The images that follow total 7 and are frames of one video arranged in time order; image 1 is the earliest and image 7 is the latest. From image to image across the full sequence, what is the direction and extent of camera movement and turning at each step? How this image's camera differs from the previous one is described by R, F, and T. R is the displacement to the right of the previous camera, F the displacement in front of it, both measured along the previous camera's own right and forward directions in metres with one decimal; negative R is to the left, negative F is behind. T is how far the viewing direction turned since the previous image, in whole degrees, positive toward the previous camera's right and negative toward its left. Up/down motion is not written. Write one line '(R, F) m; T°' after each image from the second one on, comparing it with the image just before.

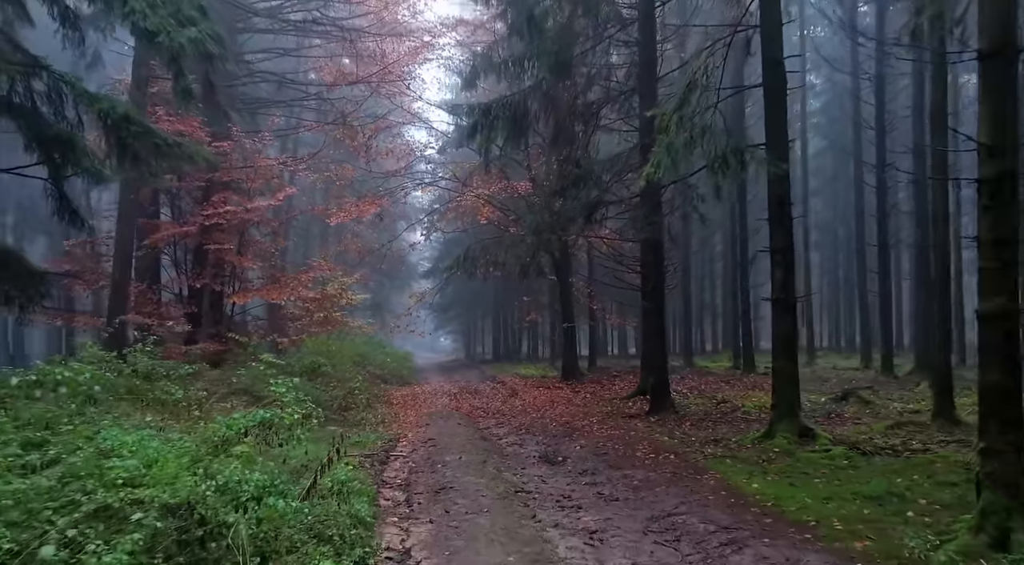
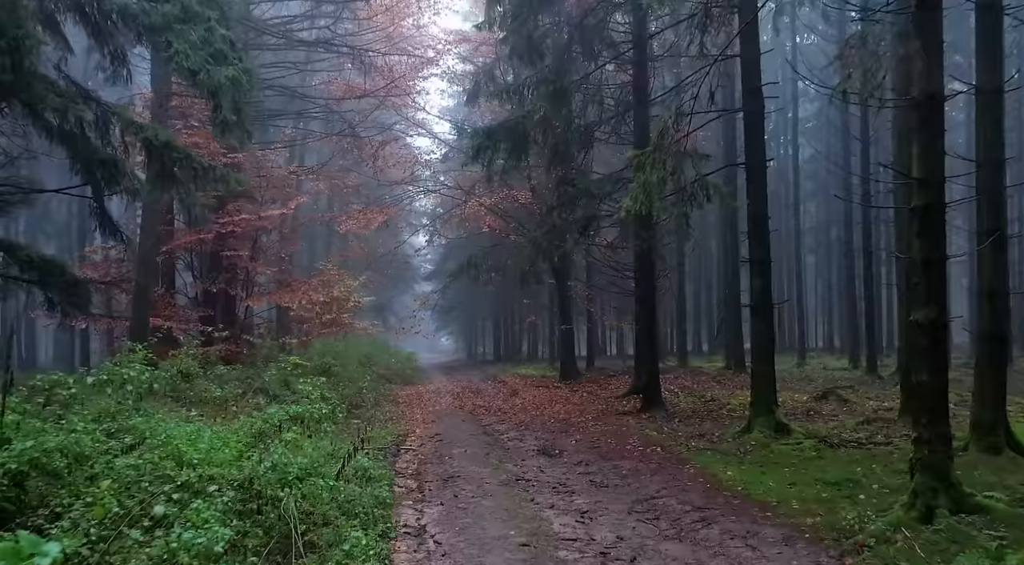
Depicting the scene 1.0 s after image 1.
(0.0, -1.0) m; 0°
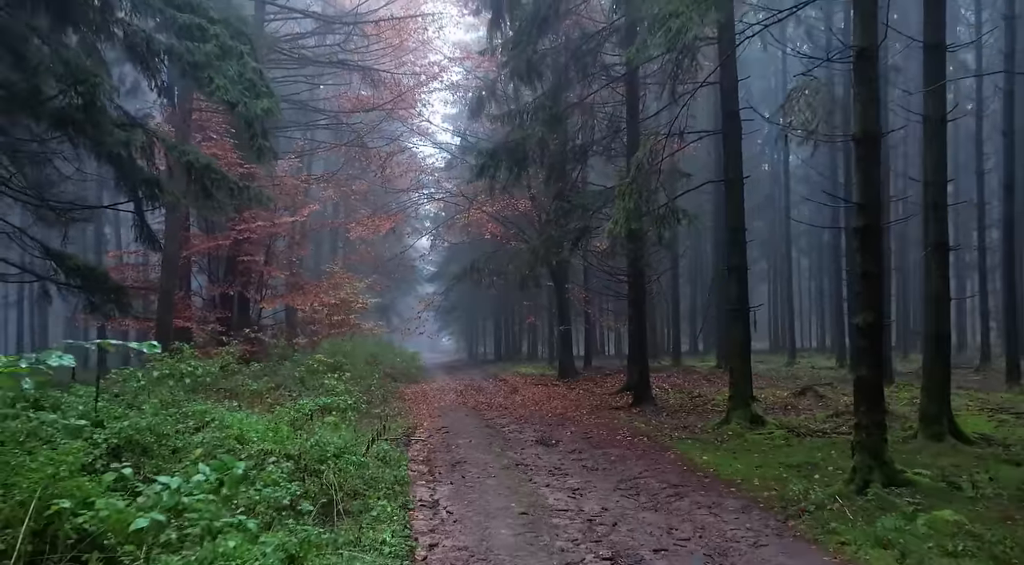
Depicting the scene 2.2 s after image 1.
(0.0, -1.3) m; 0°
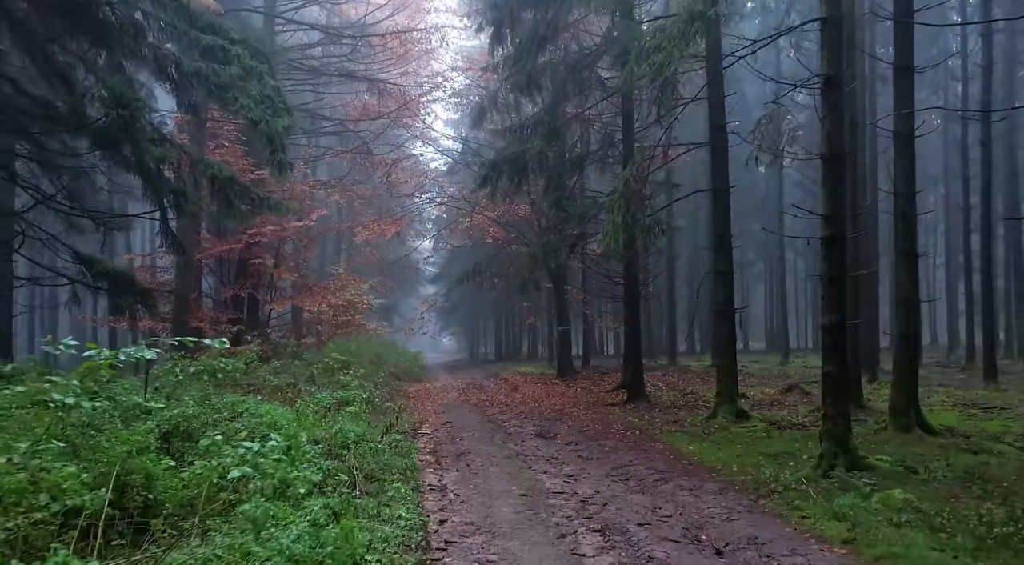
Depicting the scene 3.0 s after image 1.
(0.0, -0.9) m; 0°
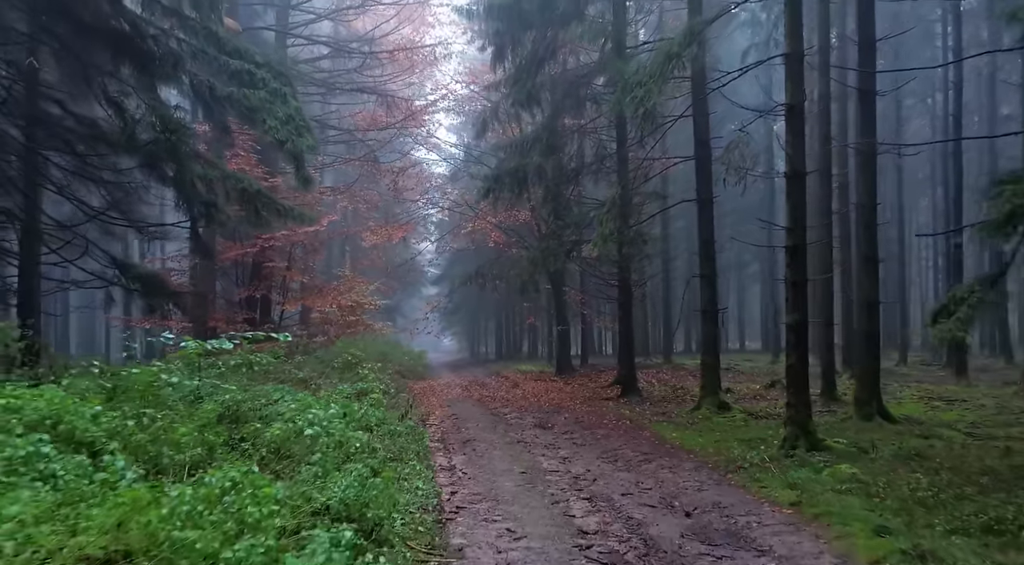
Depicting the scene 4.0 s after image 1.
(0.0, -1.3) m; 0°
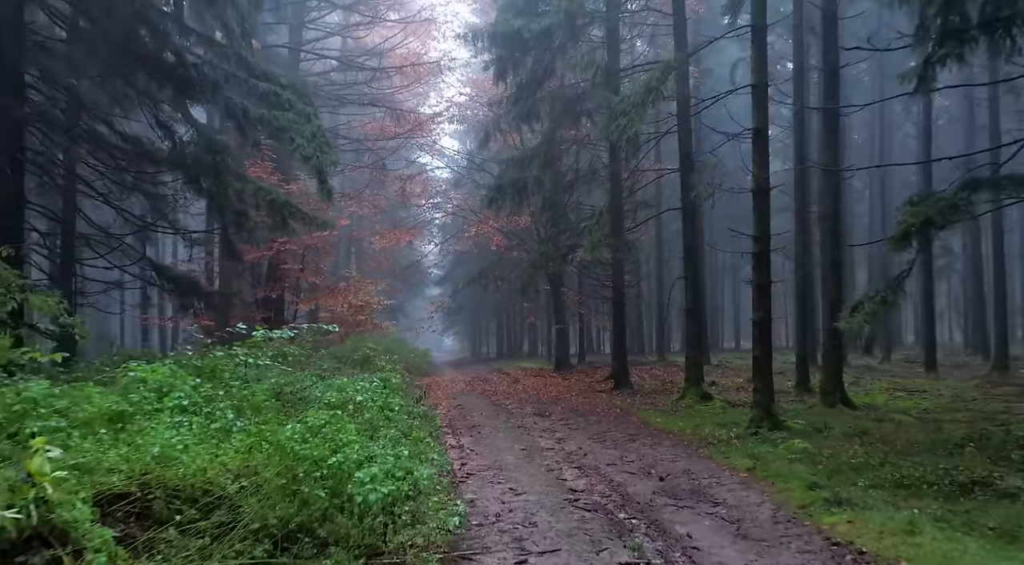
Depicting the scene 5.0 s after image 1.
(0.0, -1.5) m; 0°
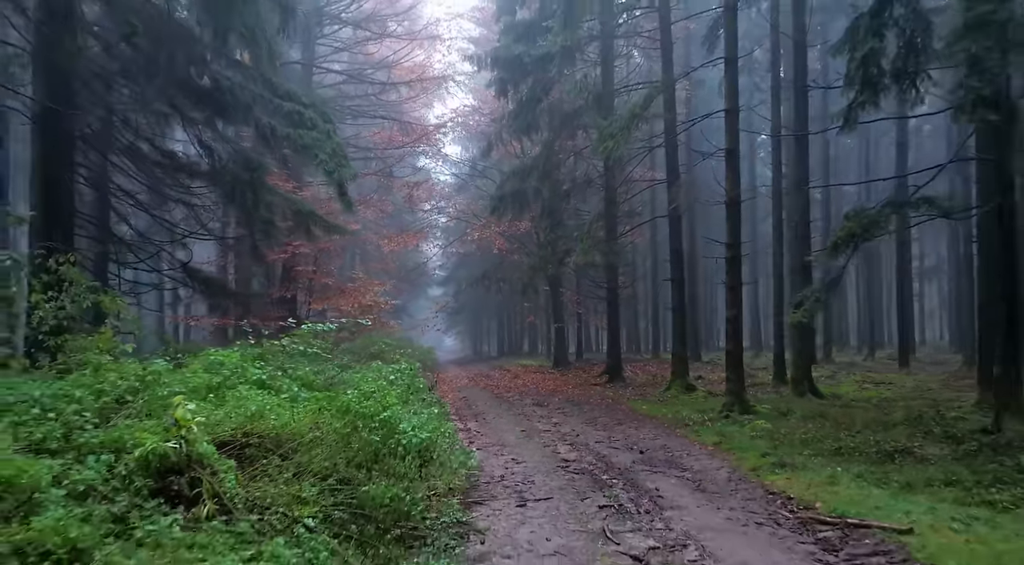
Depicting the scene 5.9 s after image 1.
(0.0, -1.6) m; 0°
